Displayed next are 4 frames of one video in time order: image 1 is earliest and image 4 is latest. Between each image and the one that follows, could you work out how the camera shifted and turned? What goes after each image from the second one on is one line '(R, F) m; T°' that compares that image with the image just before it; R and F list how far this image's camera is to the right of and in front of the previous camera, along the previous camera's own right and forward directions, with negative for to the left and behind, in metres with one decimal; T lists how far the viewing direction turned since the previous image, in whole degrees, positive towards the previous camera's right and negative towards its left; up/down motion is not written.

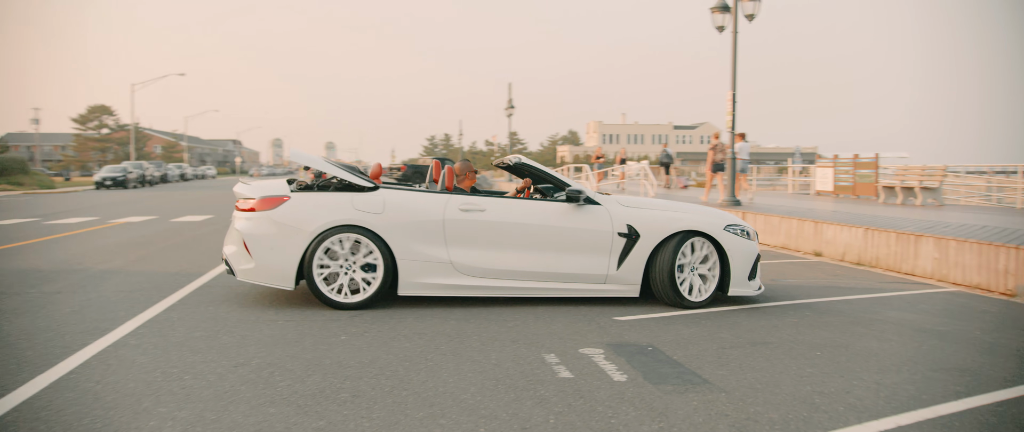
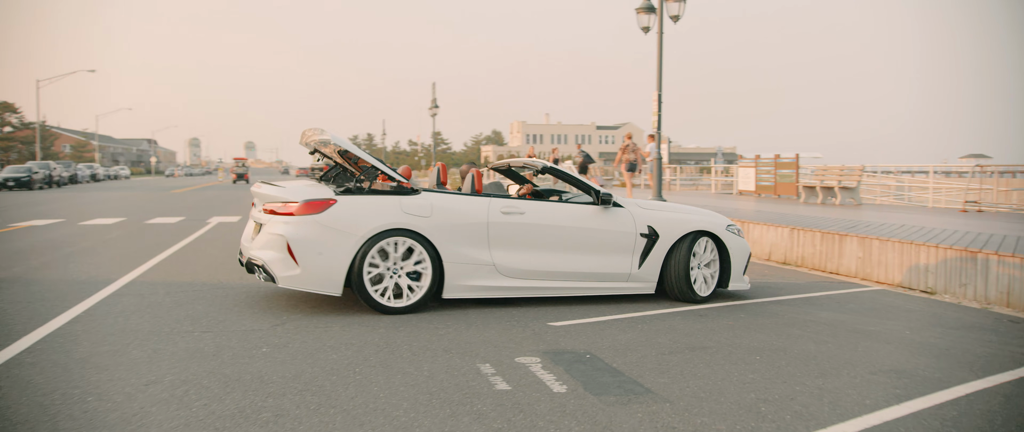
(0.0, +0.2) m; +6°
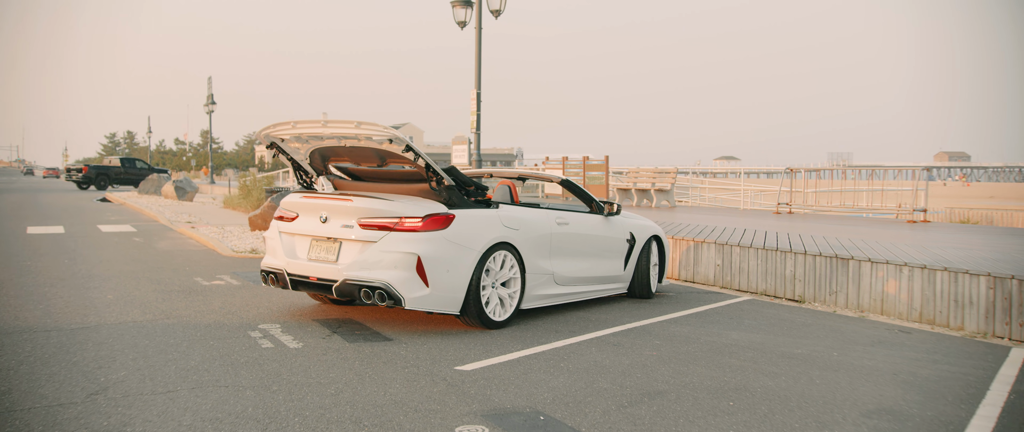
(-0.6, +1.0) m; +16°
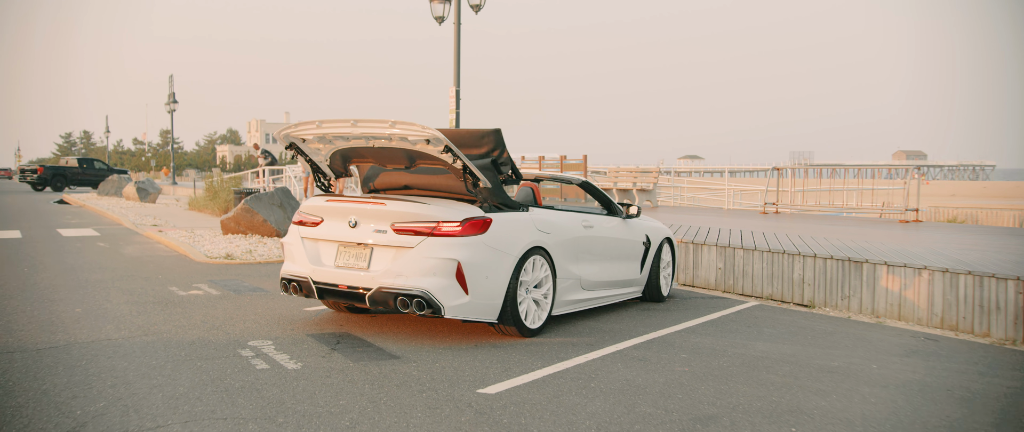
(-0.3, +0.4) m; +3°
